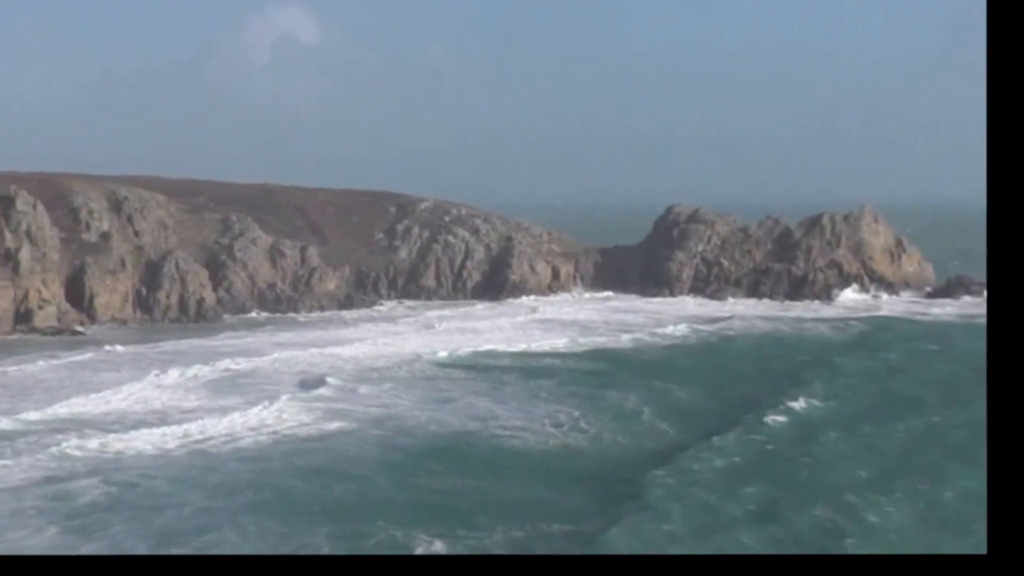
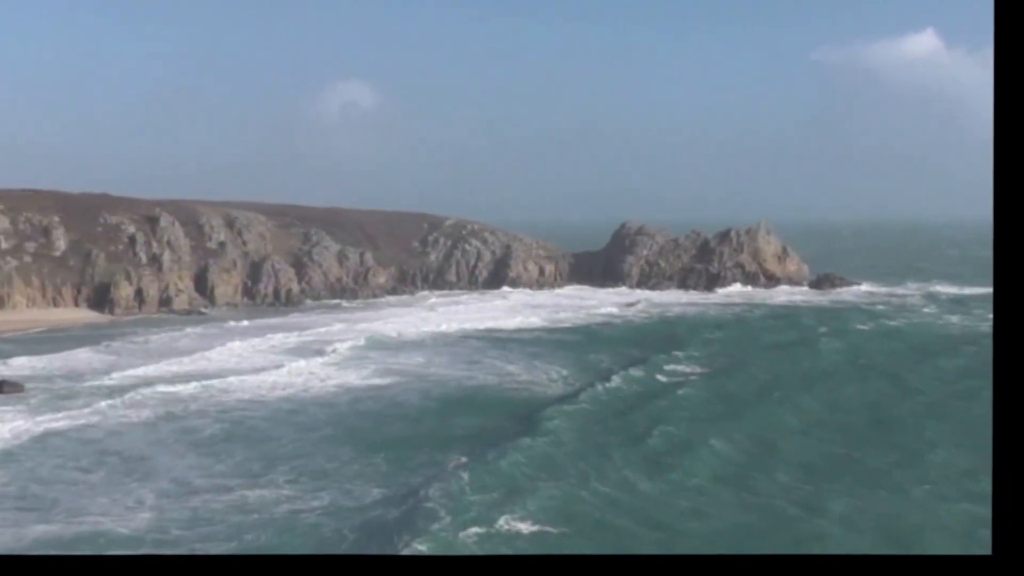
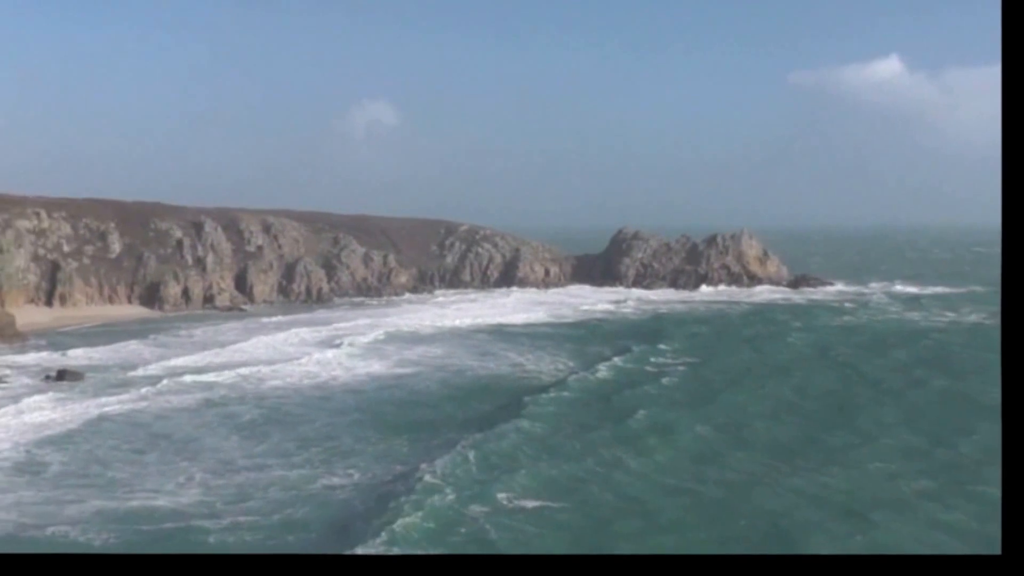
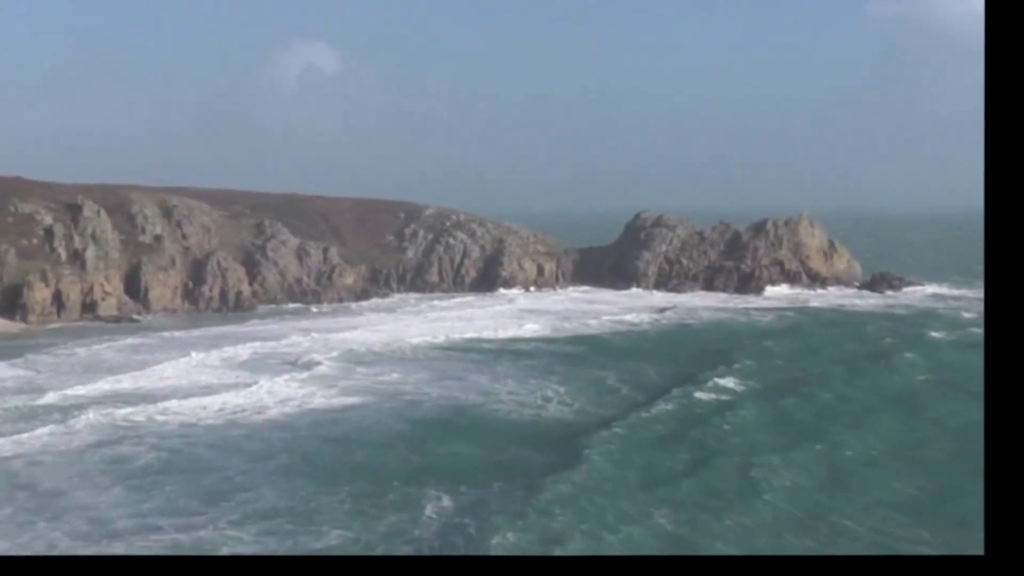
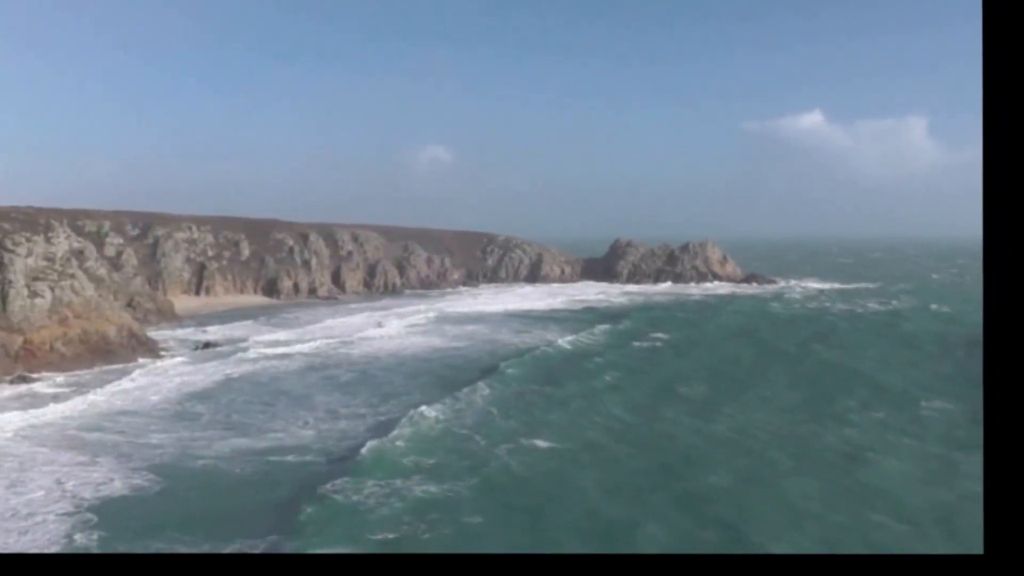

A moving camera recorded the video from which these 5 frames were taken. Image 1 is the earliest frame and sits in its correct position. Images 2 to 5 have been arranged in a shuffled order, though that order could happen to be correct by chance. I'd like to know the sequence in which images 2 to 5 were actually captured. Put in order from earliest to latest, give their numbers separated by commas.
4, 2, 3, 5
